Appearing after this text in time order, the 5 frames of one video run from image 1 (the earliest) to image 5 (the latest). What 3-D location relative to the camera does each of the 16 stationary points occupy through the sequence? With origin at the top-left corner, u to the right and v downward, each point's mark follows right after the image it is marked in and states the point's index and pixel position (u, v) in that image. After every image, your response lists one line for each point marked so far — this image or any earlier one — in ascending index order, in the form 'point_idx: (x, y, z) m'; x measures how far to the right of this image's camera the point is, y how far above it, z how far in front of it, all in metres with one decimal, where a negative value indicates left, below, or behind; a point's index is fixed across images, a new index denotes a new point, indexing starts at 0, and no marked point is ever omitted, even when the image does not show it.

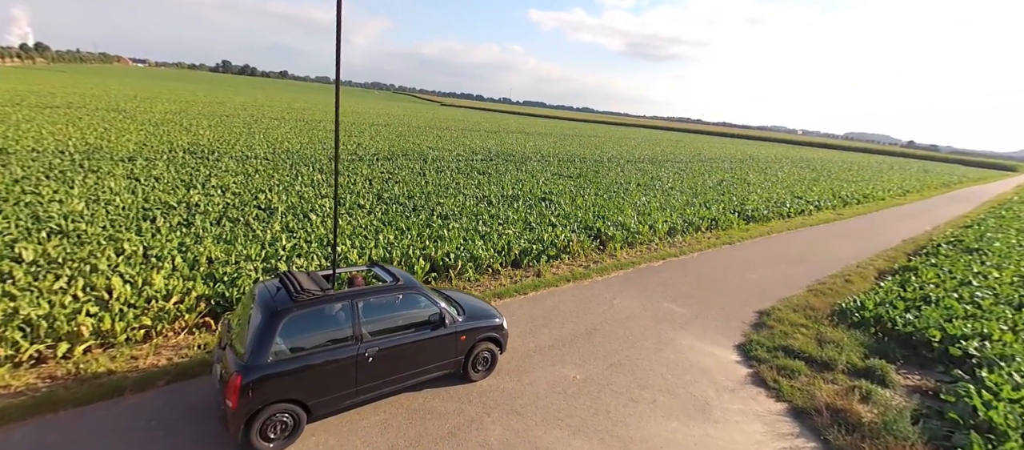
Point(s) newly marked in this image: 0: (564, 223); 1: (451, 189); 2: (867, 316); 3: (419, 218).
0: (+1.6, +0.1, +12.6) m
1: (-2.3, +1.4, +16.4) m
2: (+6.3, -1.6, +7.7) m
3: (-2.6, +0.2, +12.0) m
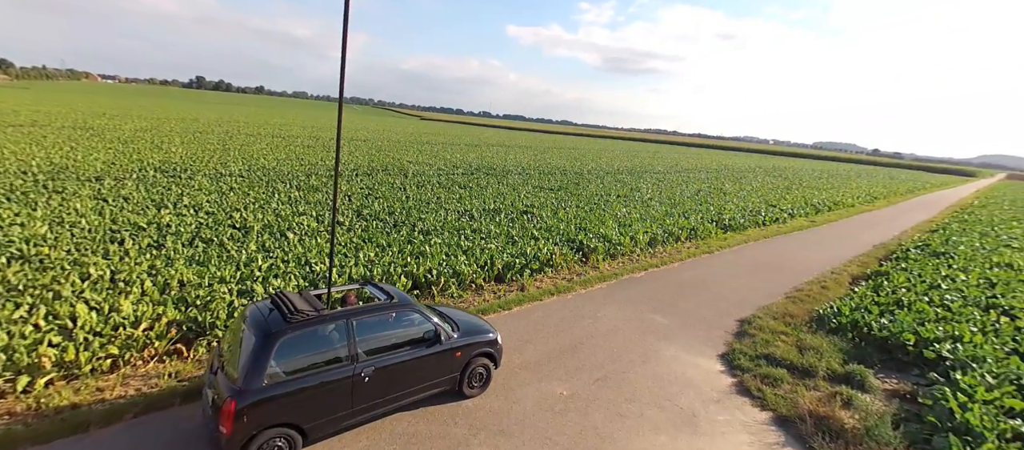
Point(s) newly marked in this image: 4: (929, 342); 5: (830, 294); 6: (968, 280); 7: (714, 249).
0: (+1.0, -0.3, +12.6) m
1: (-3.0, +0.8, +16.3) m
2: (+6.1, -1.8, +7.9) m
3: (-3.1, -0.2, +11.8) m
4: (+6.8, -1.9, +7.0) m
5: (+7.5, -1.6, +10.1) m
6: (+10.8, -1.3, +10.2) m
7: (+6.7, -0.8, +14.3) m
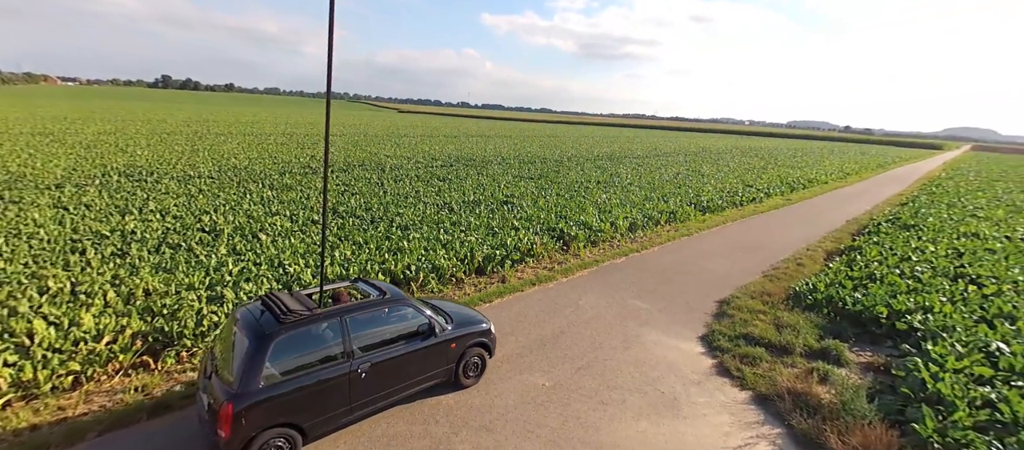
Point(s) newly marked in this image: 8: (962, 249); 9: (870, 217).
0: (+0.5, 0.0, +12.5) m
1: (-3.8, +1.0, +16.1) m
2: (+5.7, -1.4, +8.0) m
3: (-3.6, -0.1, +11.6) m
4: (+6.5, -1.5, +7.1) m
5: (+7.1, -1.1, +10.3) m
6: (+10.4, -0.6, +10.5) m
7: (+6.0, -0.2, +14.4) m
8: (+11.3, -0.6, +10.7) m
9: (+13.7, +0.3, +16.4) m
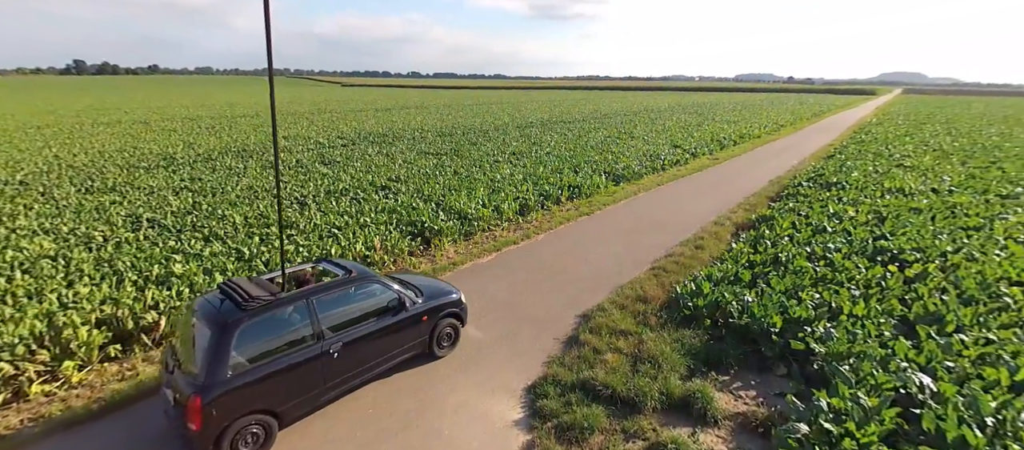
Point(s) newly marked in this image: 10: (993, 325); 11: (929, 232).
0: (-3.0, +0.1, +10.0) m
1: (-7.6, +1.0, +13.1) m
2: (+2.7, -1.1, +6.0) m
3: (-7.0, -0.4, +8.8) m
4: (+3.5, -1.2, +5.2) m
5: (+3.8, -0.6, +8.4) m
6: (+7.0, +0.2, +8.8) m
7: (+2.4, +0.5, +12.3) m
8: (+7.9, +0.3, +9.1) m
9: (+9.8, +1.8, +14.8) m
10: (+5.4, -1.1, +4.8) m
11: (+7.6, -0.1, +7.8) m
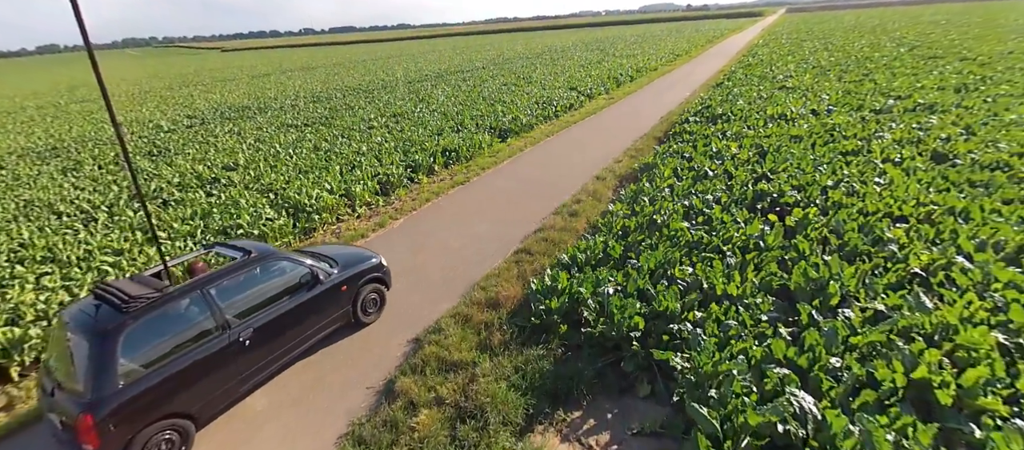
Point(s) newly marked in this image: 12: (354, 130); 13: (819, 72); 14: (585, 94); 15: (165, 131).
0: (-5.8, -0.1, +7.7) m
1: (-10.9, +0.4, +10.0) m
2: (+0.5, -0.9, +4.7) m
3: (-9.5, -1.3, +6.0) m
4: (+1.5, -0.9, +4.1) m
5: (+1.2, +0.1, +7.2) m
6: (+4.2, +1.3, +7.9) m
7: (-1.0, +1.3, +10.7) m
8: (+5.0, +1.6, +8.4) m
9: (+5.7, +3.8, +14.1) m
10: (+3.4, -0.6, +4.0) m
11: (+4.9, +1.0, +7.1) m
12: (-5.5, +3.4, +15.3) m
13: (+11.5, +5.7, +16.0) m
14: (+3.2, +5.7, +18.5) m
15: (-14.7, +4.0, +18.5) m
